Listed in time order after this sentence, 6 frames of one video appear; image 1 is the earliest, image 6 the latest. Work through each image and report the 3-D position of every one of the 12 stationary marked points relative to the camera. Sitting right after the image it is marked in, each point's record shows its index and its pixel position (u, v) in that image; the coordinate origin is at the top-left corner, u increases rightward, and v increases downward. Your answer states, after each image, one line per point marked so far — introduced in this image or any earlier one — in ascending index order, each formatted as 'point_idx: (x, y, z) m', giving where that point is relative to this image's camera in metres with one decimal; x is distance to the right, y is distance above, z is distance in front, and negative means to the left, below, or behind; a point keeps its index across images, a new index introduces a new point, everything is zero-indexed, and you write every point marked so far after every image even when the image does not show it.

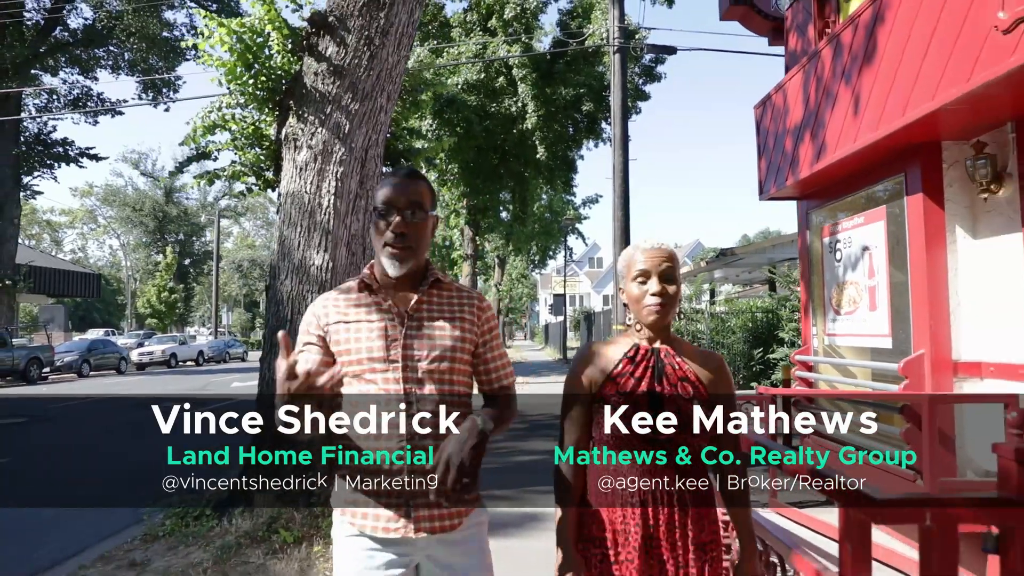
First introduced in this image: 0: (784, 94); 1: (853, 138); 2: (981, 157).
0: (+2.0, +1.5, +5.8) m
1: (+2.1, +0.9, +4.6) m
2: (+2.5, +0.7, +4.1) m
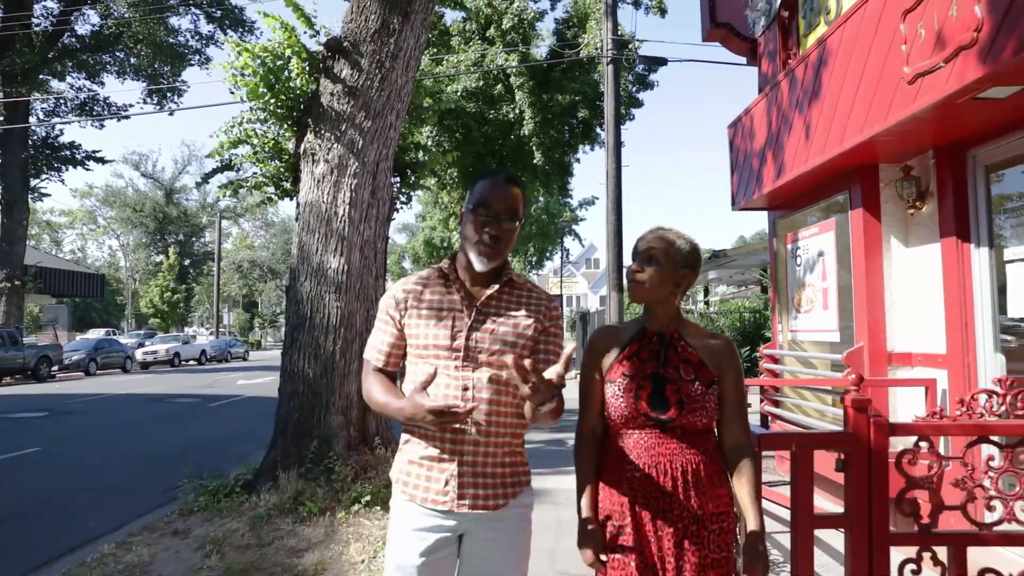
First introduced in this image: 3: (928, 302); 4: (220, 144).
0: (+2.0, +1.4, +6.5) m
1: (+2.0, +0.9, +5.4) m
2: (+2.5, +0.7, +4.9) m
3: (+2.6, -0.1, +4.9) m
4: (-3.3, +1.6, +8.7) m
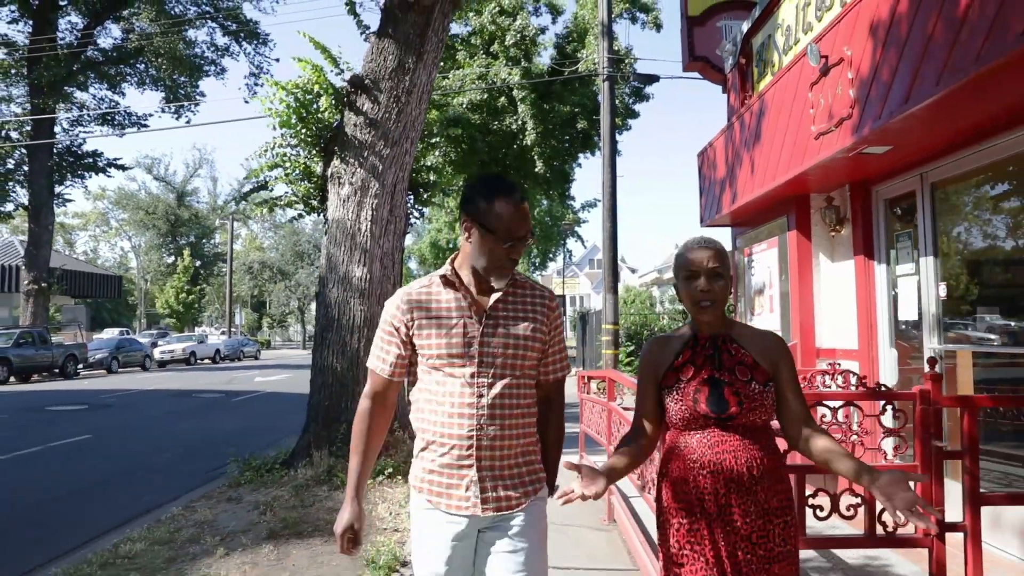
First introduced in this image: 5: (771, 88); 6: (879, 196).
0: (+2.0, +1.4, +7.7) m
1: (+2.0, +0.8, +6.5) m
2: (+2.5, +0.6, +6.0) m
3: (+2.6, -0.2, +6.0) m
4: (-3.3, +1.5, +9.9) m
5: (+2.0, +1.6, +6.1) m
6: (+2.7, +0.7, +5.6) m
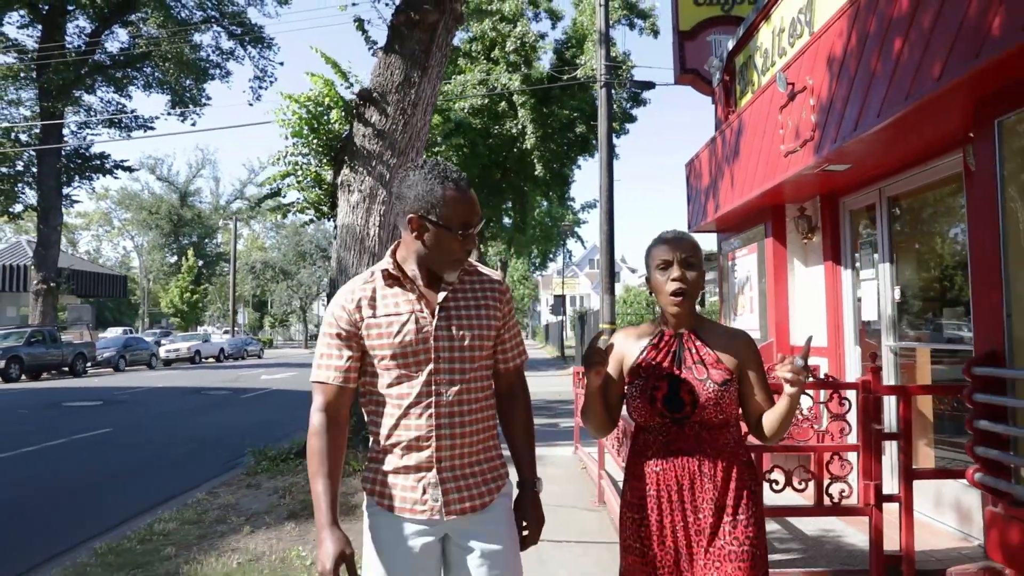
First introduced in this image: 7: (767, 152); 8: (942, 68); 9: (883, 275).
0: (+2.0, +1.4, +8.2) m
1: (+2.0, +0.8, +7.1) m
2: (+2.5, +0.6, +6.6) m
3: (+2.6, -0.2, +6.6) m
4: (-3.3, +1.5, +10.4) m
5: (+2.0, +1.5, +6.6) m
6: (+2.7, +0.6, +6.2) m
7: (+2.0, +1.1, +6.1) m
8: (+2.0, +1.0, +3.5) m
9: (+2.7, +0.1, +5.6) m
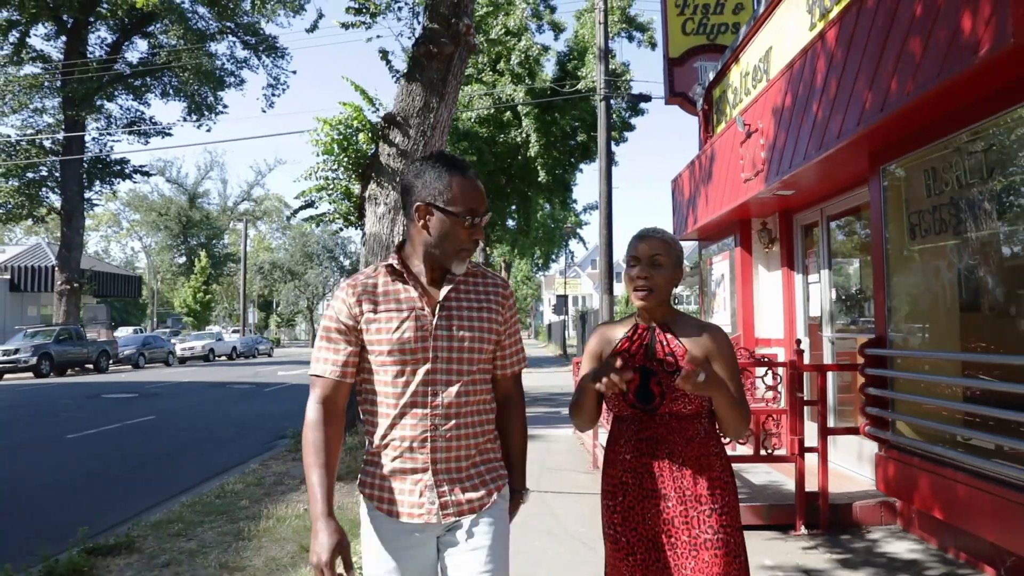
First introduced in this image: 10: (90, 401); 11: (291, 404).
0: (+2.1, +1.3, +9.5) m
1: (+2.1, +0.8, +8.4) m
2: (+2.6, +0.6, +7.9) m
3: (+2.7, -0.2, +7.9) m
4: (-3.2, +1.5, +11.7) m
5: (+2.1, +1.5, +7.9) m
6: (+2.8, +0.6, +7.4) m
7: (+2.1, +1.1, +7.3) m
8: (+2.0, +1.0, +4.8) m
9: (+2.8, +0.1, +6.9) m
10: (-8.8, -2.4, +16.1) m
11: (-4.6, -2.4, +16.0) m
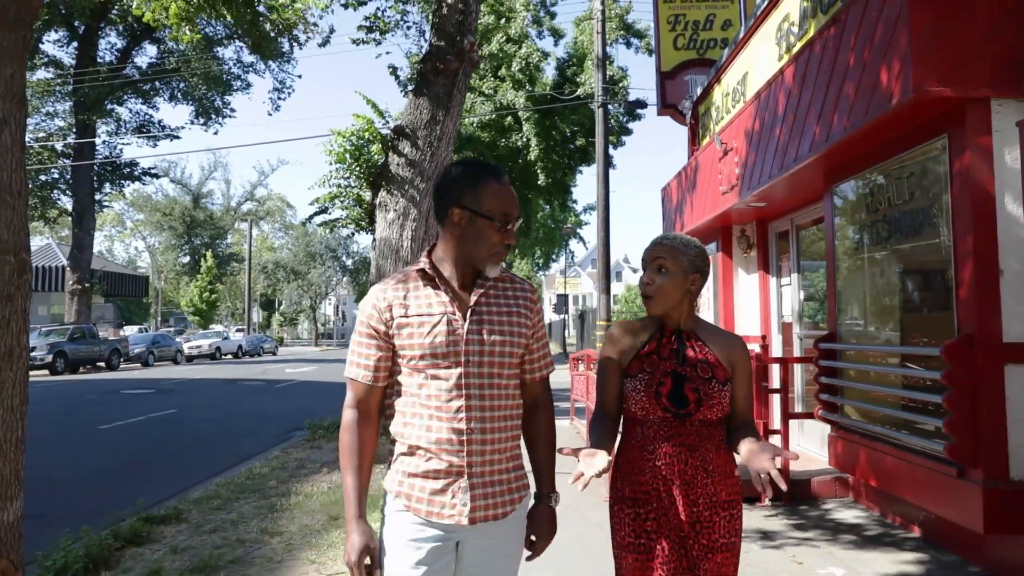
0: (+2.1, +1.3, +10.2) m
1: (+2.1, +0.8, +9.1) m
2: (+2.6, +0.6, +8.6) m
3: (+2.7, -0.2, +8.6) m
4: (-3.1, +1.5, +12.5) m
5: (+2.1, +1.5, +8.7) m
6: (+2.8, +0.6, +8.2) m
7: (+2.1, +1.1, +8.1) m
8: (+2.0, +1.0, +5.5) m
9: (+2.8, +0.1, +7.7) m
10: (-8.8, -2.4, +16.9) m
11: (-4.6, -2.4, +16.8) m
